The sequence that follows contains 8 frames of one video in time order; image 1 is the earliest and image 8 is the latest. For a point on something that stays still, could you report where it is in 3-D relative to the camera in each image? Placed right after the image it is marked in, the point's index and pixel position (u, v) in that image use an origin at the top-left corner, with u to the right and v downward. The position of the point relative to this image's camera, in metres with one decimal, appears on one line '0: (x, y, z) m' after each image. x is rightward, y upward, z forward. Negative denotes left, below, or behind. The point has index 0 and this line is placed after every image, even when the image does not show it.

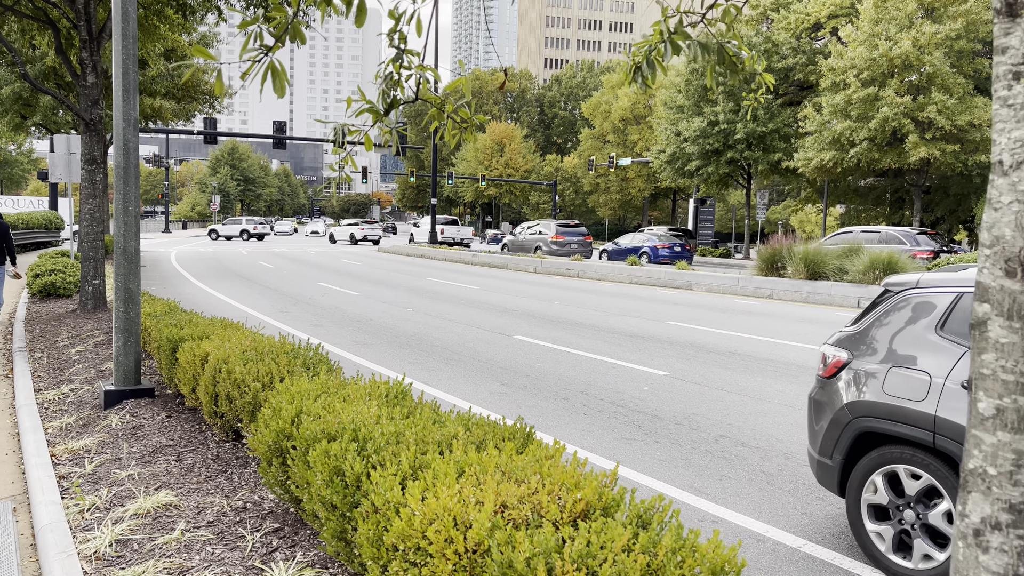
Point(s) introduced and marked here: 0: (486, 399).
0: (-0.3, -1.1, +7.0) m
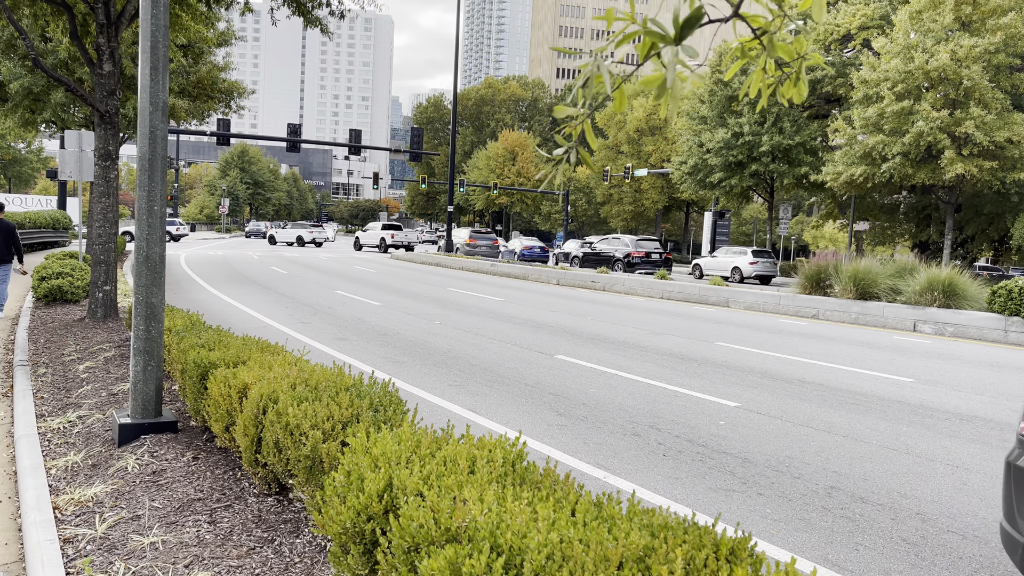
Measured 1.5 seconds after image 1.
0: (+0.3, -1.3, +6.2) m
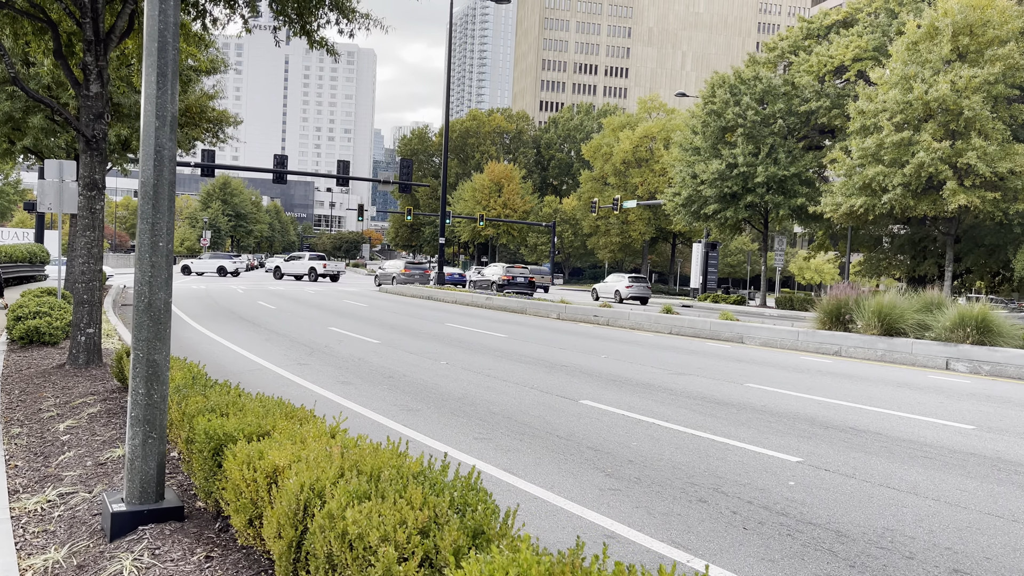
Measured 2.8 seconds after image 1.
0: (+0.7, -1.6, +5.4) m
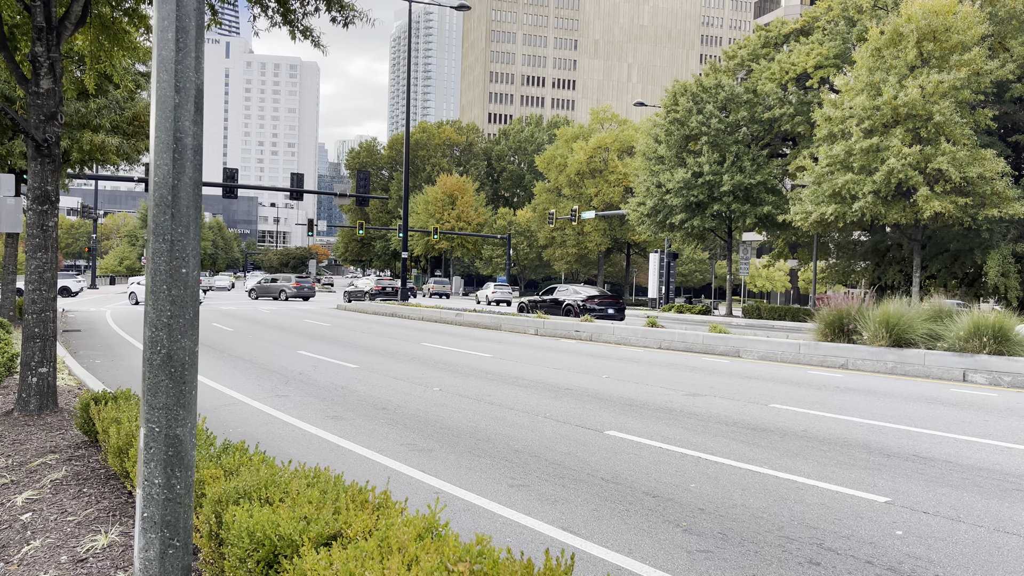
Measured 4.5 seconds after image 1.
0: (+1.2, -1.8, +4.5) m
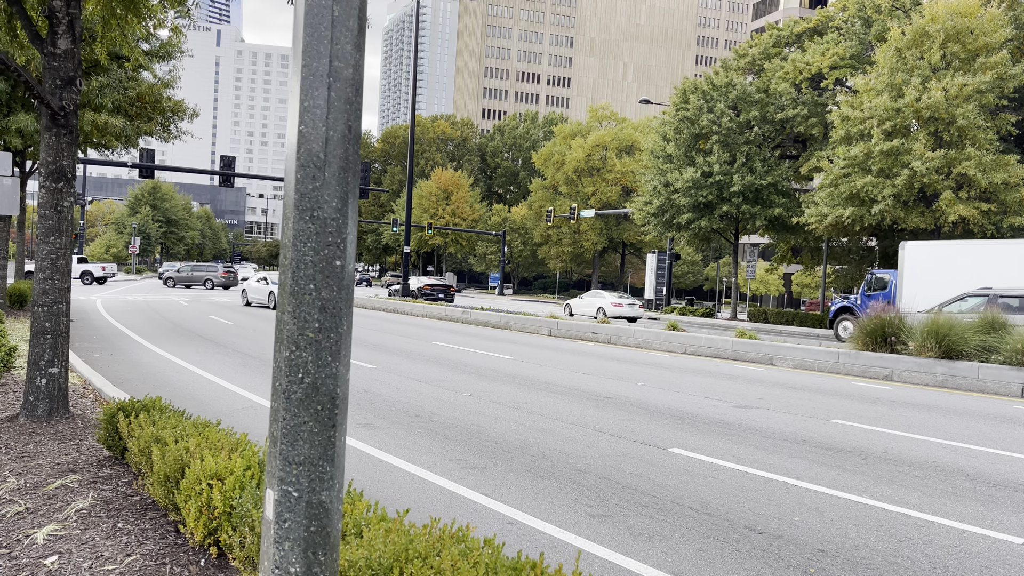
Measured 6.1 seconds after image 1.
0: (+1.8, -1.8, +3.7) m
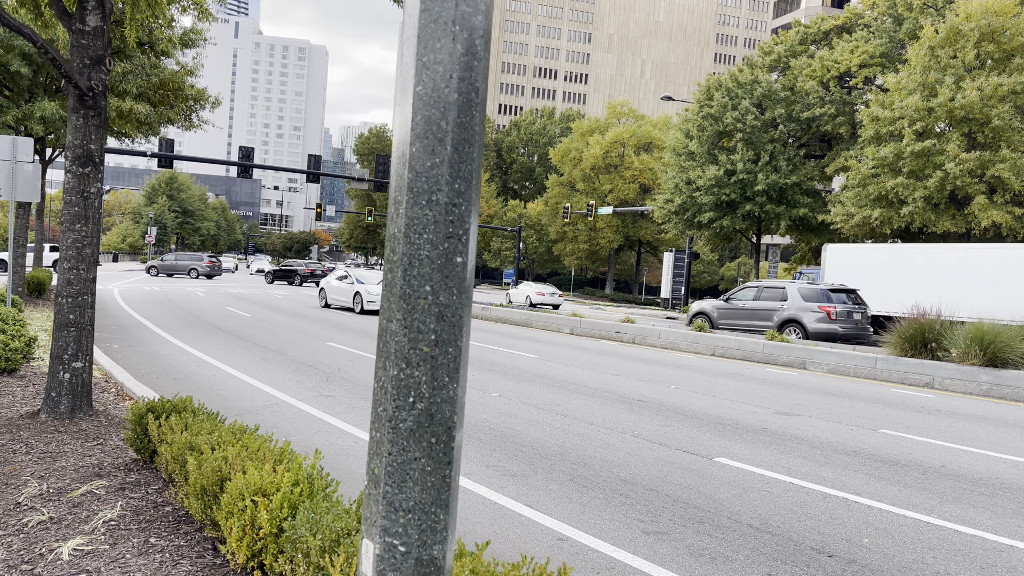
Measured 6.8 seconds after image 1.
0: (+2.2, -1.9, +3.3) m
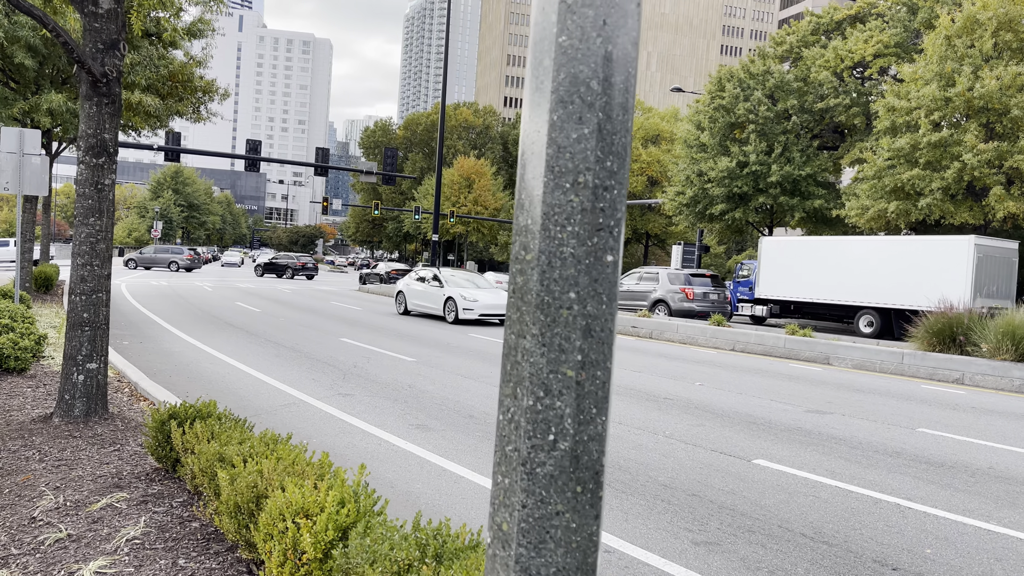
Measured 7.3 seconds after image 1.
0: (+2.4, -1.8, +3.0) m
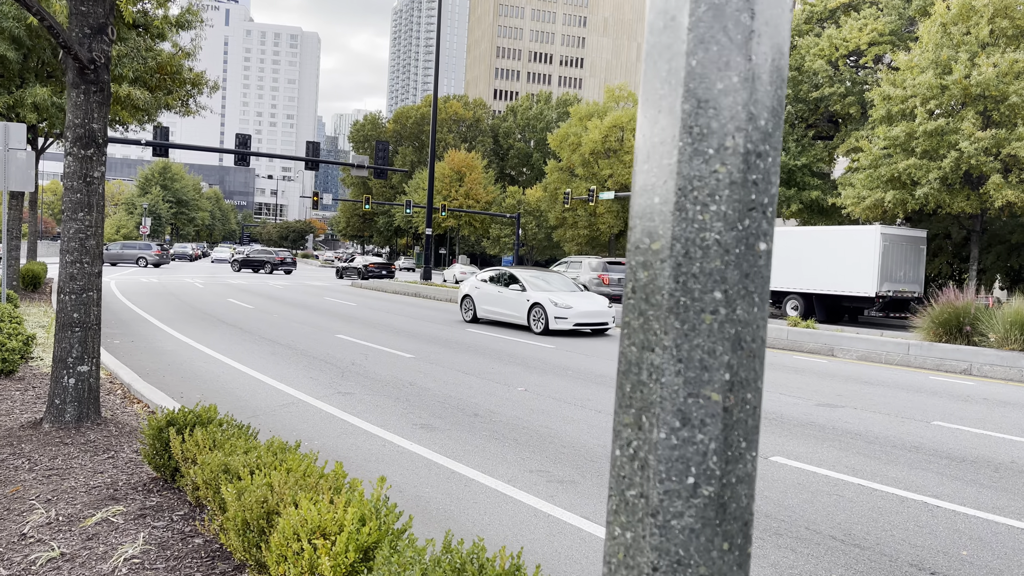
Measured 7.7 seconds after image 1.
0: (+2.6, -1.8, +2.8) m
